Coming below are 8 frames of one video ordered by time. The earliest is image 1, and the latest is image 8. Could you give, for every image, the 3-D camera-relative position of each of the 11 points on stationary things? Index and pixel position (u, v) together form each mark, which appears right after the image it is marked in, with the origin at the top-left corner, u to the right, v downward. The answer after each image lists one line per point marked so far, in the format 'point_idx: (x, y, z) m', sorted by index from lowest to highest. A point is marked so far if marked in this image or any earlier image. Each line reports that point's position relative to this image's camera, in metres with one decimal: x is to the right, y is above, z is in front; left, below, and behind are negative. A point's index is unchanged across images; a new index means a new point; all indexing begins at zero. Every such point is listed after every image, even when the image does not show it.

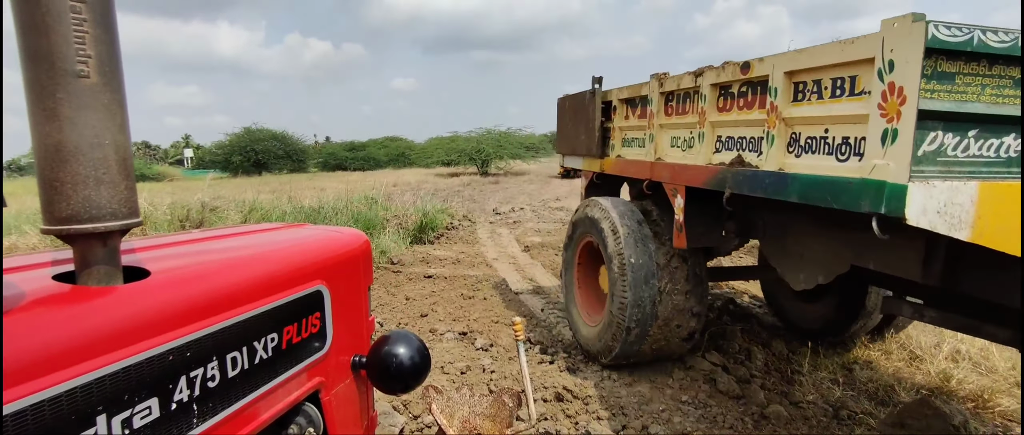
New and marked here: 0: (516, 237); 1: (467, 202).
0: (+0.1, -0.3, +9.0) m
1: (-1.4, +0.5, +16.4) m
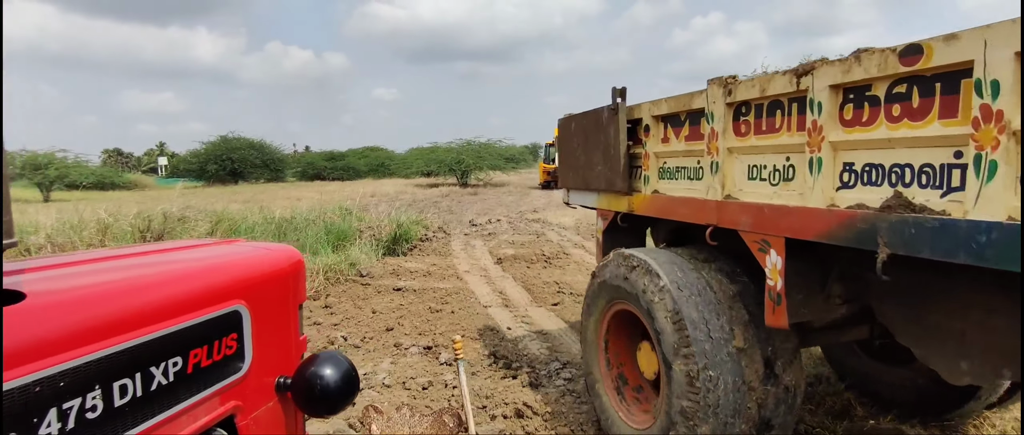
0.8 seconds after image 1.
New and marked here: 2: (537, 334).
0: (-0.4, -0.5, +9.0) m
1: (-2.1, +0.1, +16.3) m
2: (+0.2, -1.0, +4.7) m
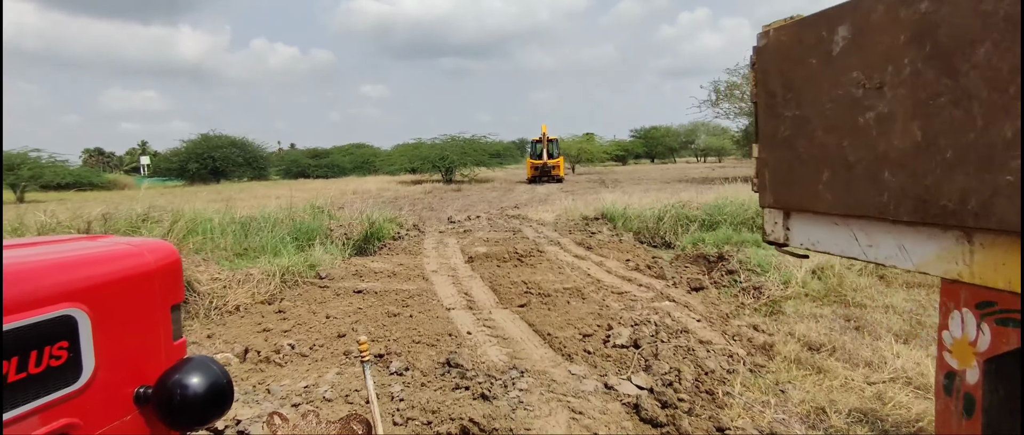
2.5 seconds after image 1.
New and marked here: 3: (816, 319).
0: (-0.8, -0.5, +8.7) m
1: (-2.7, +0.2, +16.0) m
2: (-0.1, -1.0, +4.4) m
3: (+2.7, -0.9, +4.6) m
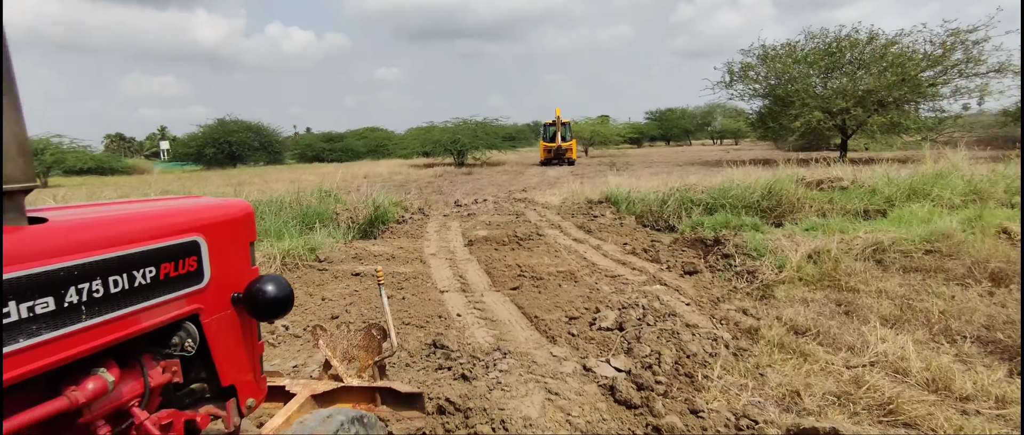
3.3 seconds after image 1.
0: (-0.8, -0.2, +8.8) m
1: (-2.5, +0.7, +16.0) m
2: (-0.2, -0.9, +4.4) m
3: (+2.6, -0.8, +4.6) m
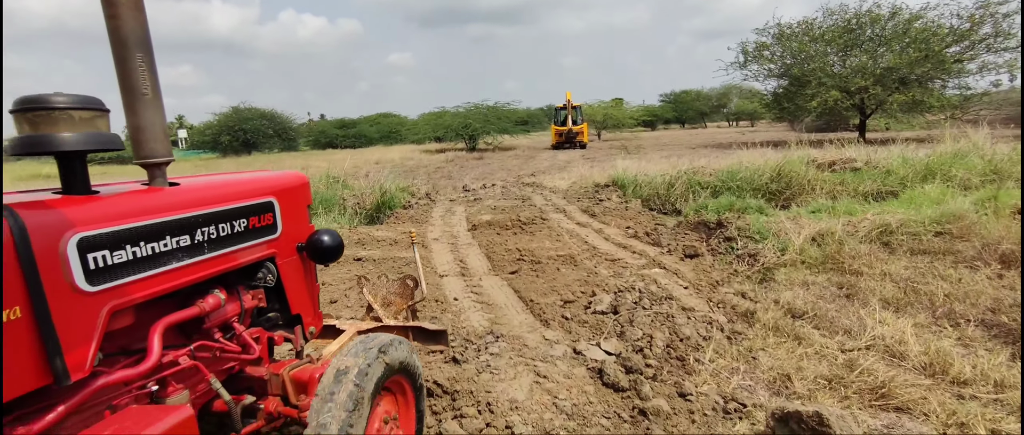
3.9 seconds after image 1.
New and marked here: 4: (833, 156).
0: (-0.7, 0.0, +8.8) m
1: (-2.2, +1.2, +16.1) m
2: (-0.3, -0.8, +4.5) m
3: (+2.6, -0.6, +4.5) m
4: (+6.4, +1.2, +10.4) m
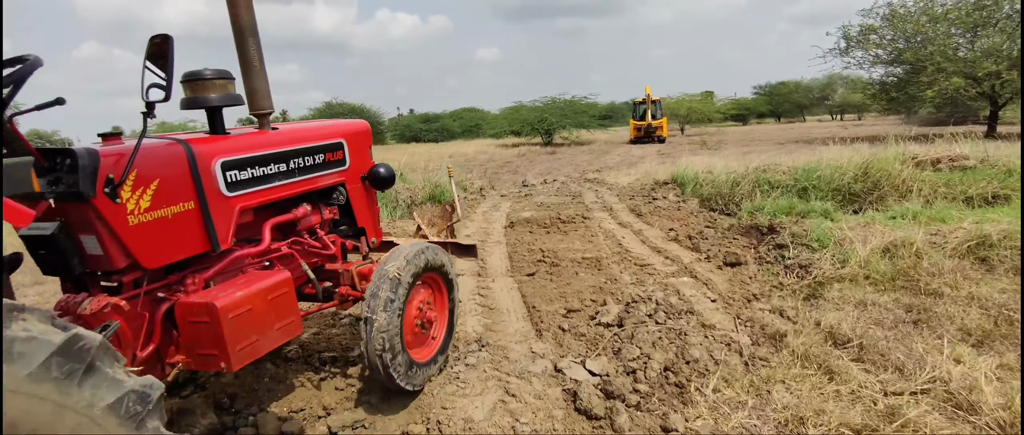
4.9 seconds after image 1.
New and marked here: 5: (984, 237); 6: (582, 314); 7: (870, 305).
0: (0.0, +0.1, +8.5) m
1: (-0.3, +1.3, +15.9) m
2: (-0.2, -0.7, +4.2) m
3: (+2.6, -0.7, +3.8) m
4: (+7.3, +1.1, +9.0) m
5: (+4.1, -0.2, +4.6) m
6: (+0.5, -0.7, +3.8) m
7: (+2.7, -0.7, +3.9) m
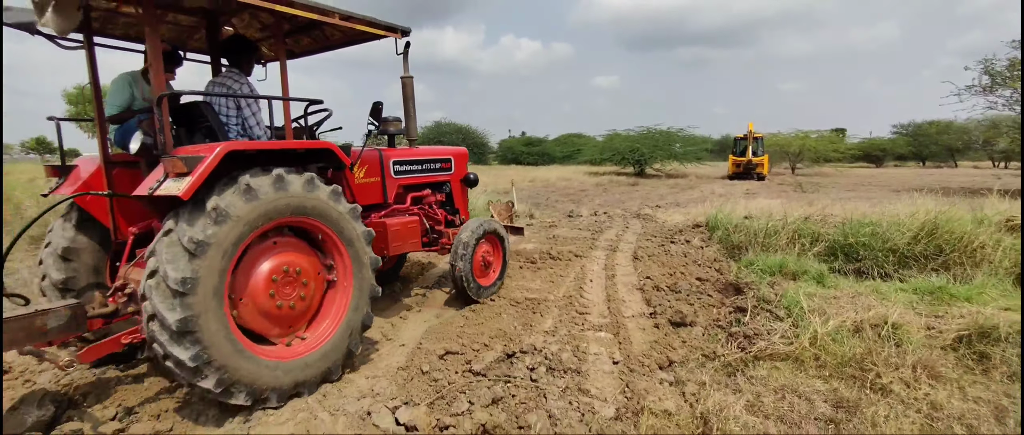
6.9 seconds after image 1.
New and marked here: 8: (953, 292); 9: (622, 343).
0: (+0.1, -0.4, +8.3) m
1: (+1.4, +0.4, +15.7) m
2: (-1.0, -1.0, +4.1) m
3: (+1.7, -1.1, +3.2) m
4: (+7.5, 0.0, +7.4) m
5: (+3.4, -0.8, +3.7) m
6: (-0.4, -1.0, +3.6) m
7: (+1.7, -1.1, +3.2) m
8: (+3.9, -0.6, +4.6) m
9: (+0.9, -0.9, +3.9) m
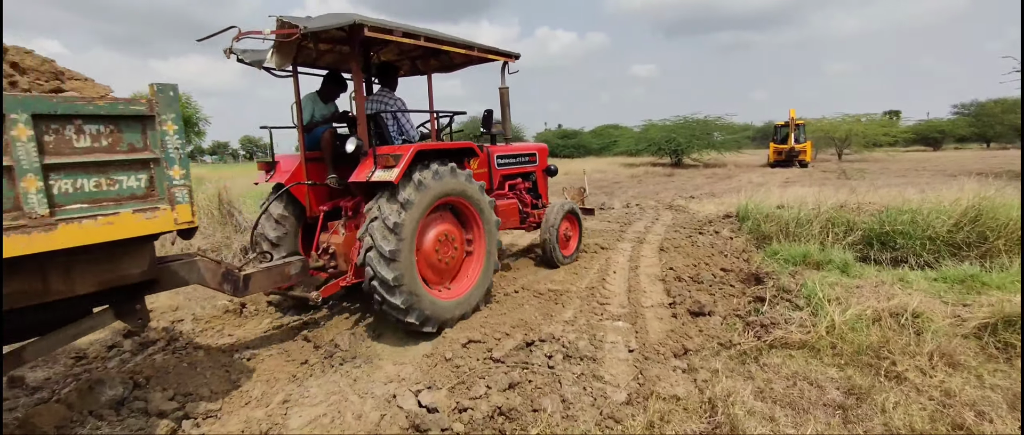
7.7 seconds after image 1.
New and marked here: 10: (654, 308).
0: (+0.6, -0.3, +8.5) m
1: (+2.4, +0.7, +15.8) m
2: (-0.8, -0.9, +4.4) m
3: (+1.8, -1.0, +3.3) m
4: (+7.9, +0.2, +7.0) m
5: (+3.5, -0.7, +3.6) m
6: (-0.2, -1.0, +3.8) m
7: (+1.9, -1.0, +3.3) m
8: (+4.1, -0.5, +4.4) m
9: (+1.0, -0.9, +4.1) m
10: (+1.3, -0.8, +4.6) m
